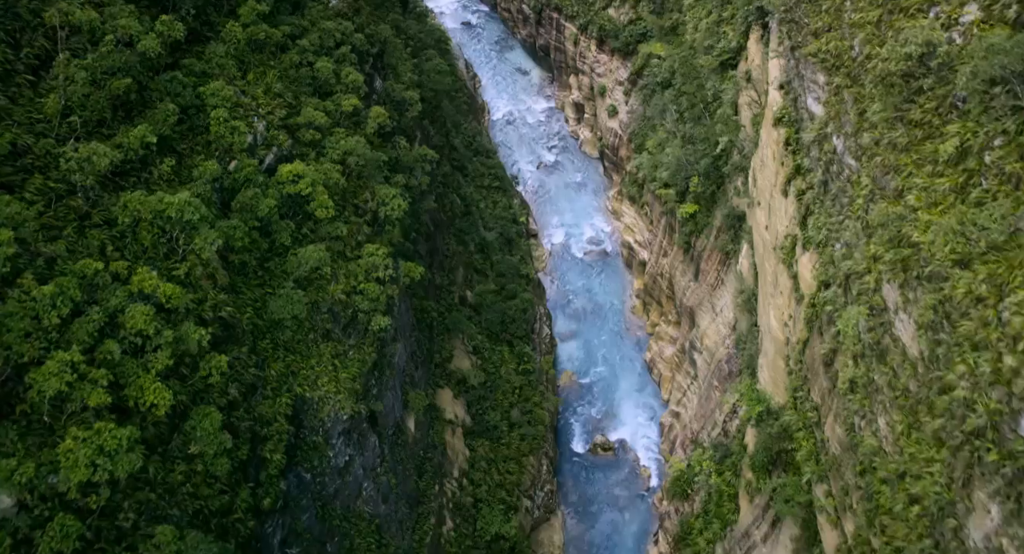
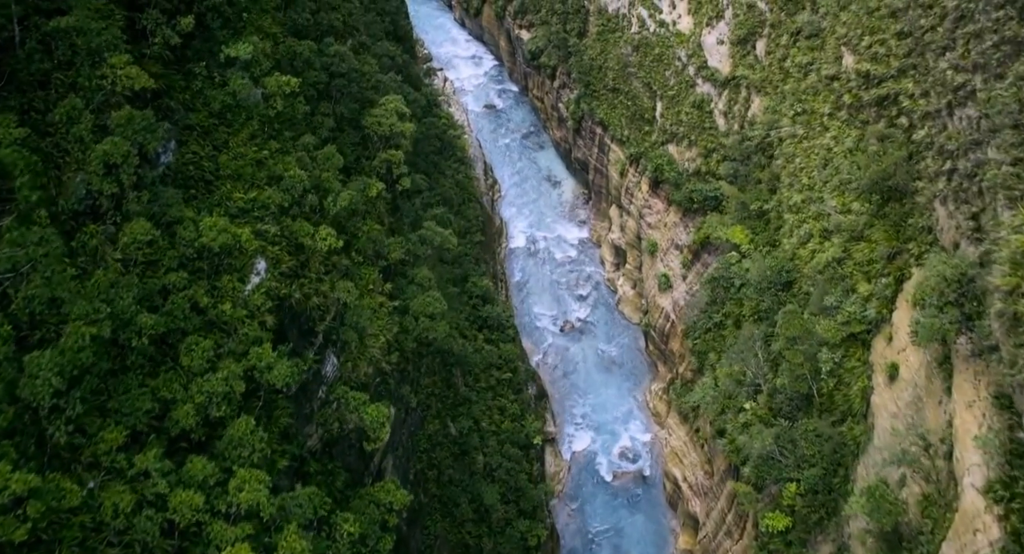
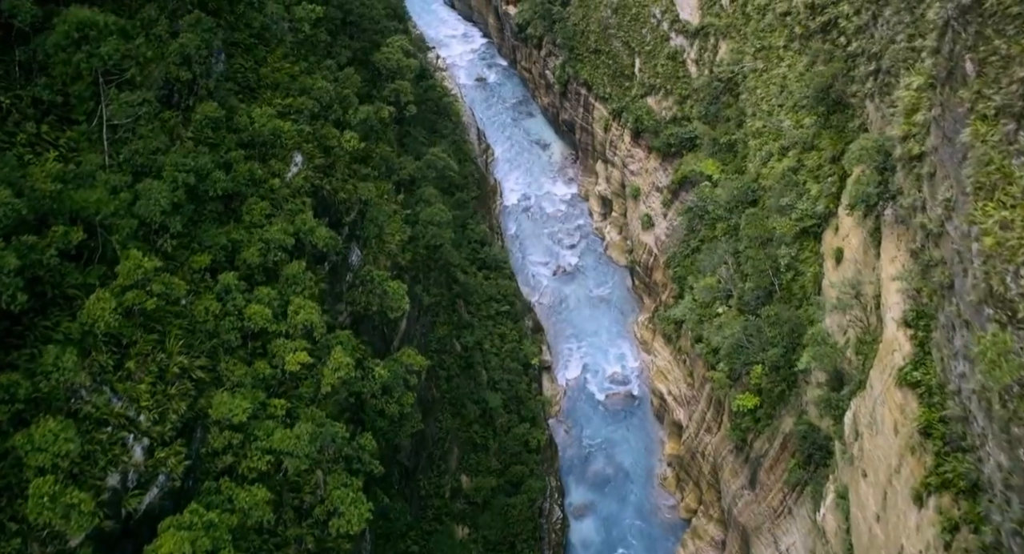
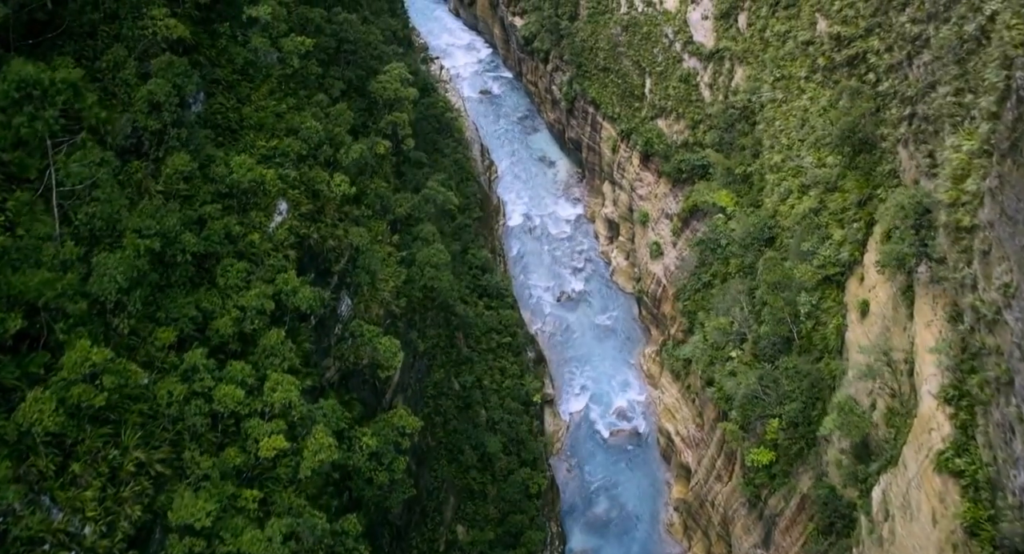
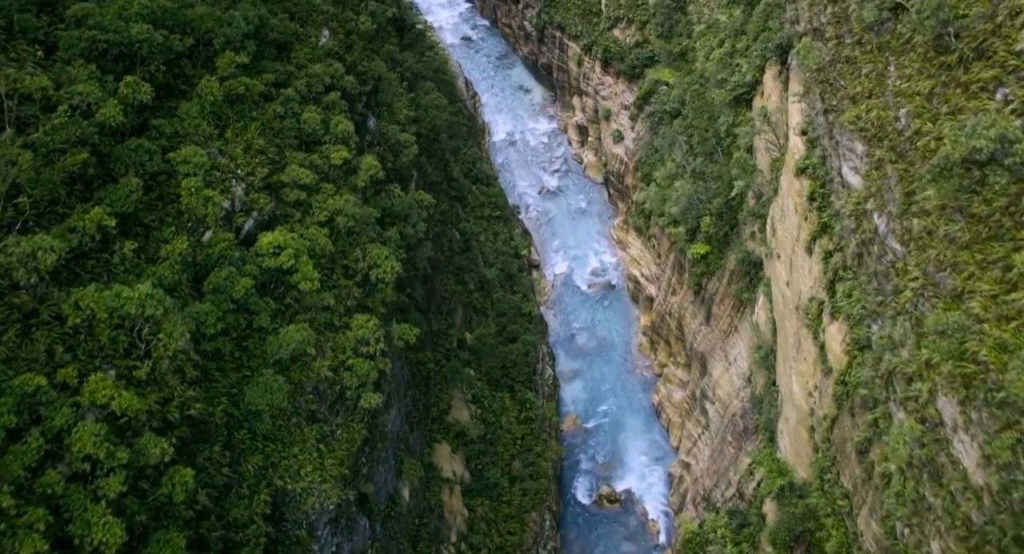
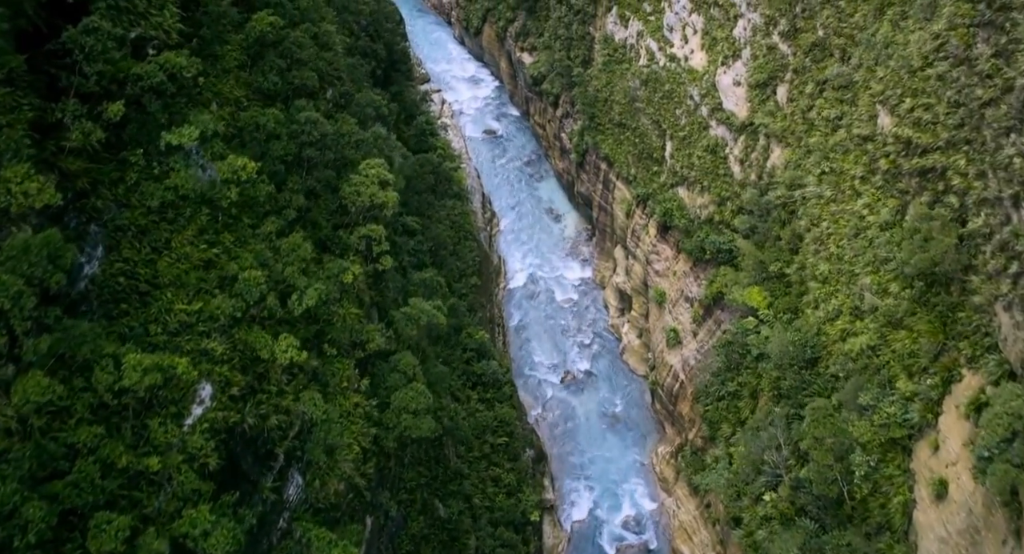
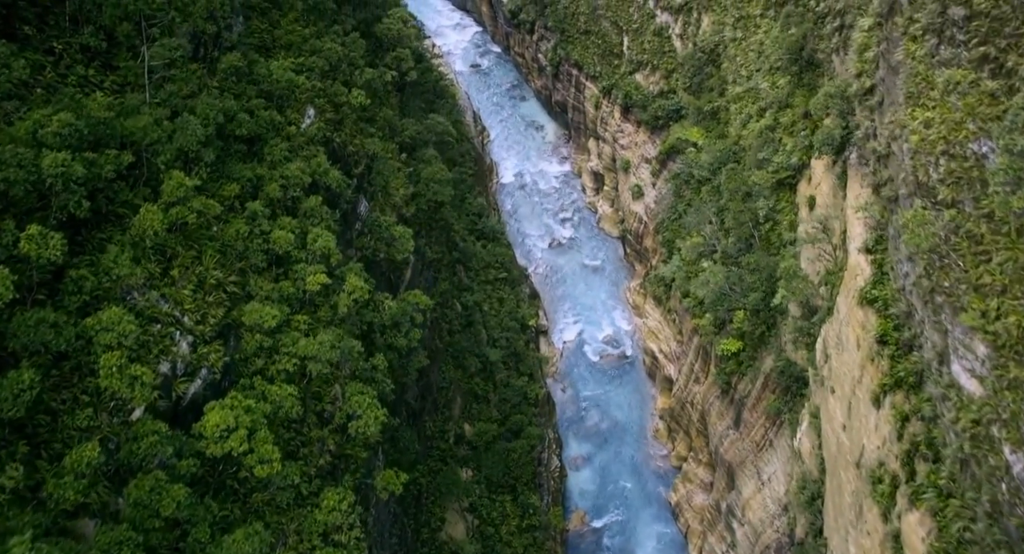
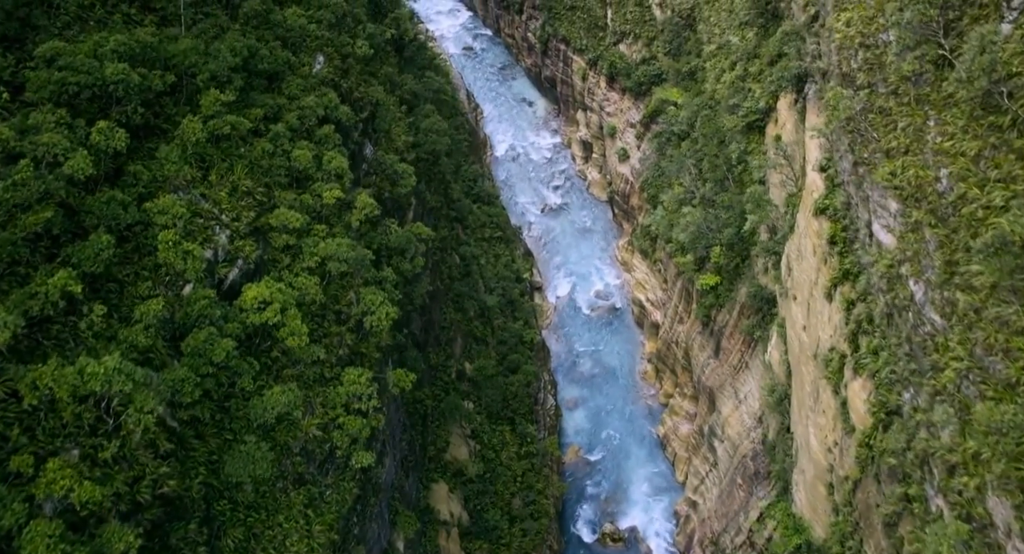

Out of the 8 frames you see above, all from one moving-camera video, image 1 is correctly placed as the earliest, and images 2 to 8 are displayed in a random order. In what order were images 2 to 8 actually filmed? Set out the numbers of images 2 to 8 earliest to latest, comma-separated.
5, 8, 7, 3, 4, 2, 6
